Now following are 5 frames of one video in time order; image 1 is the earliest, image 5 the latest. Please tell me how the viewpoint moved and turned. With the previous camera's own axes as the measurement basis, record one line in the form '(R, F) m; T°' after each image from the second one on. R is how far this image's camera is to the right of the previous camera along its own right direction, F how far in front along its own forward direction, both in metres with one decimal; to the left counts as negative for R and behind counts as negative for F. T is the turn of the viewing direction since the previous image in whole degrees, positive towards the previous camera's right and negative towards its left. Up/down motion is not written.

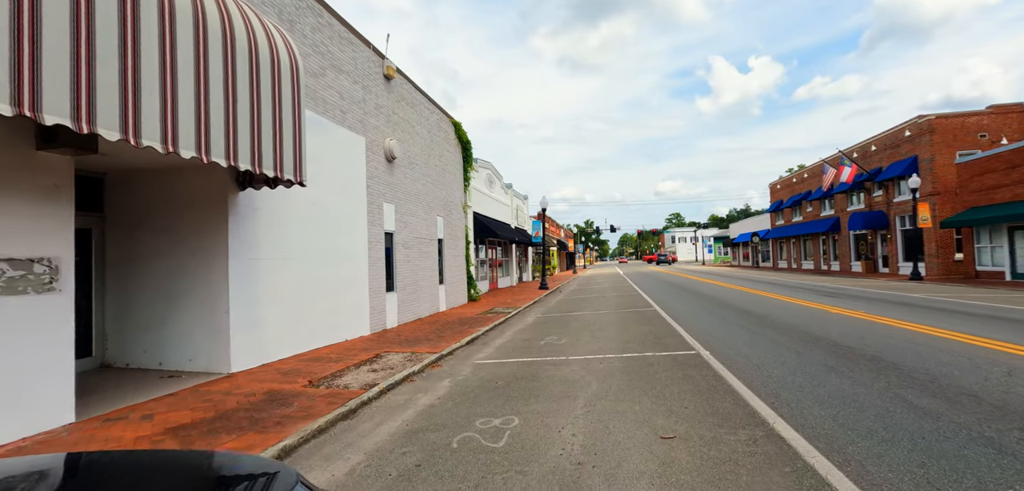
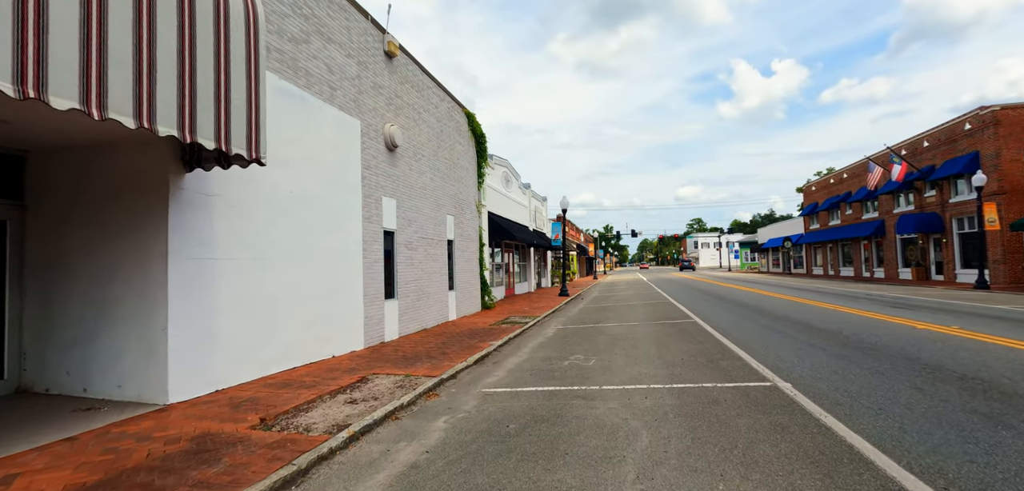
(0.0, +1.6) m; -2°
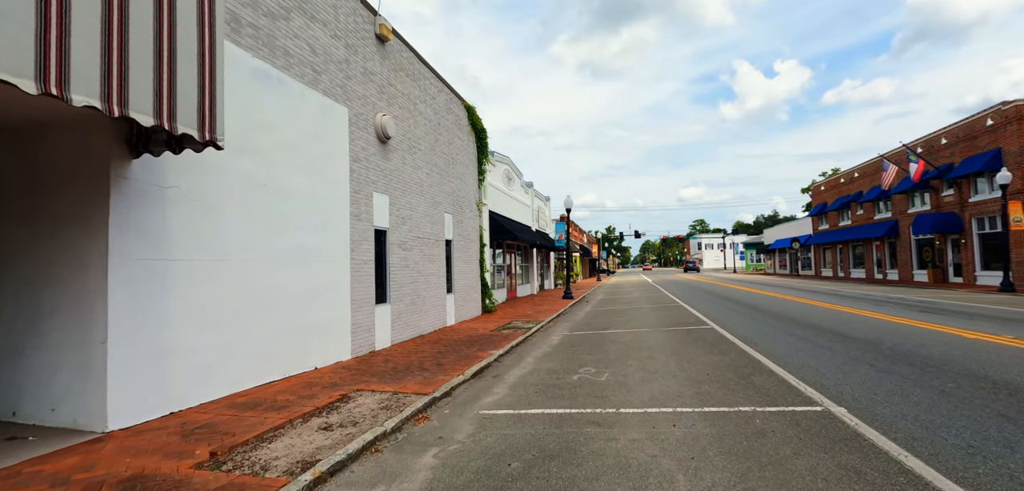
(0.0, +0.8) m; 0°
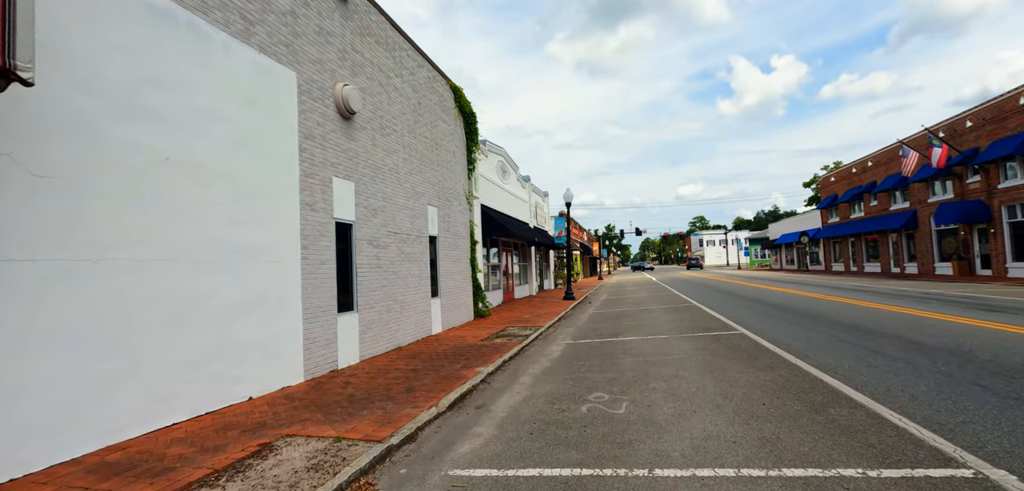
(+0.2, +1.6) m; 0°
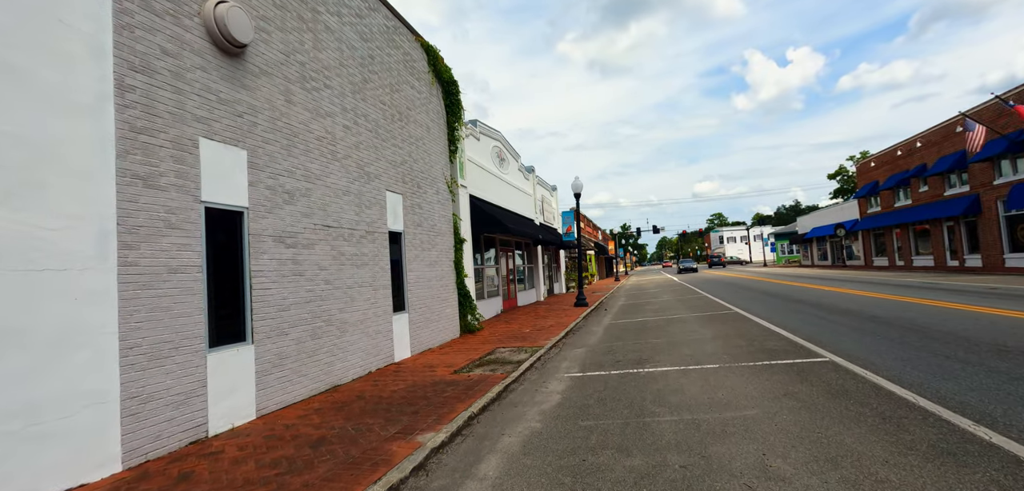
(+0.5, +2.8) m; -2°
